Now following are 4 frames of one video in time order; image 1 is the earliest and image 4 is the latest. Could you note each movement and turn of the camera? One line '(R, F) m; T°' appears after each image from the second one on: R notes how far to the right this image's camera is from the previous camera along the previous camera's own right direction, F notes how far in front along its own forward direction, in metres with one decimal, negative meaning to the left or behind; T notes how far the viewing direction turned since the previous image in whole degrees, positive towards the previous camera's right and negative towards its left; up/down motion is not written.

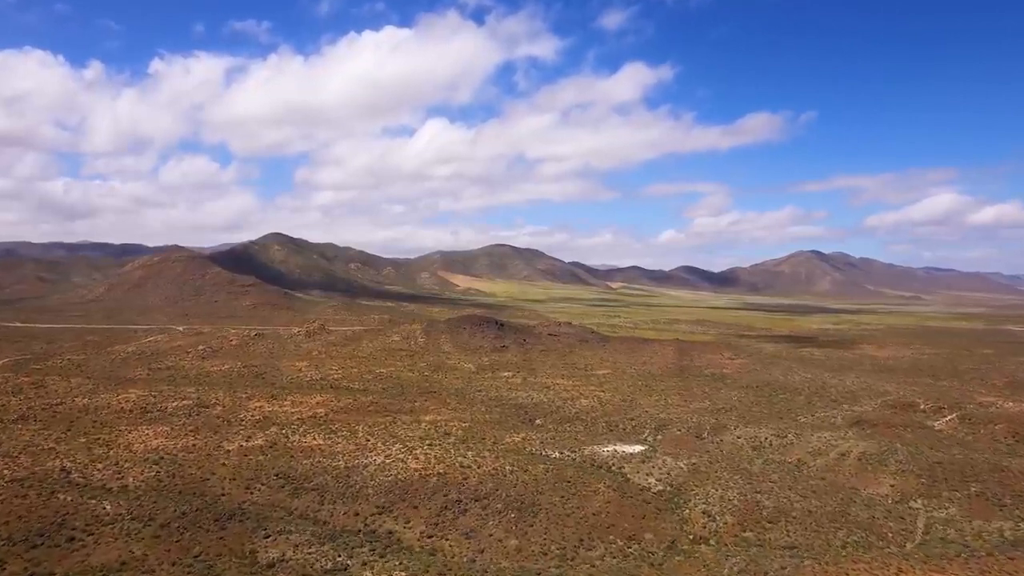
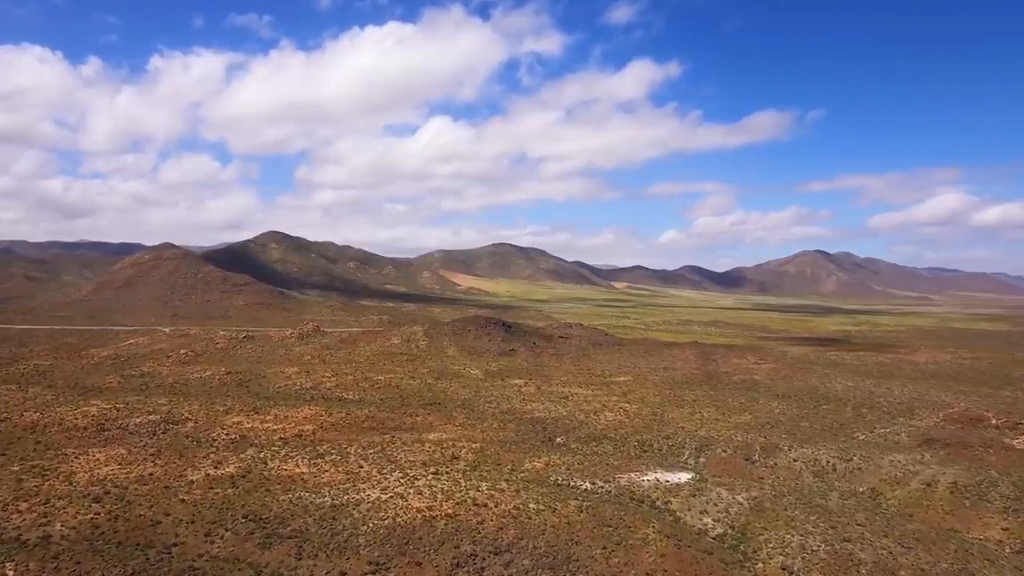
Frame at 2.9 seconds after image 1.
(-0.9, +5.5) m; 0°
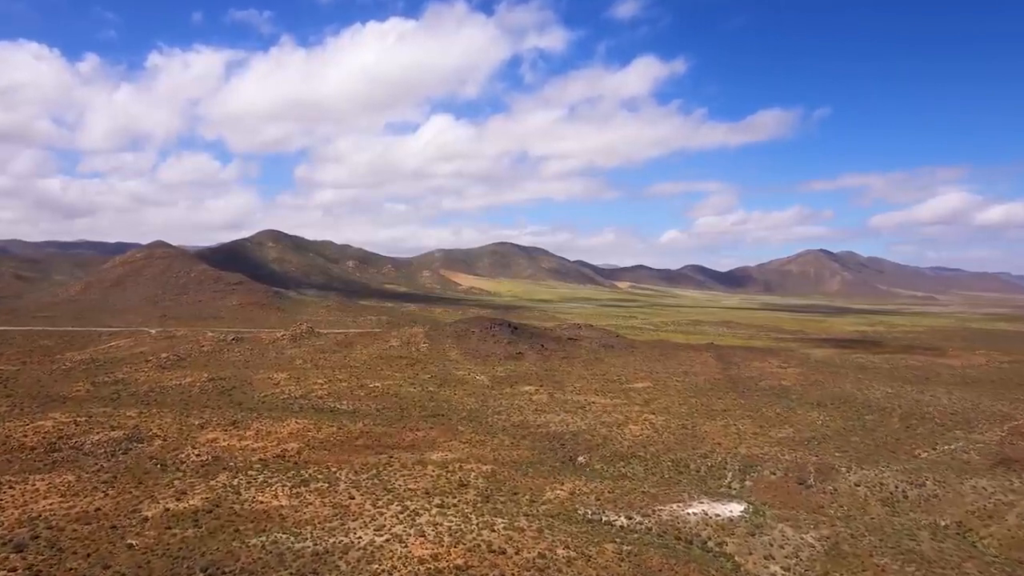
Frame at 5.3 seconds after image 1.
(-0.7, +4.6) m; 0°
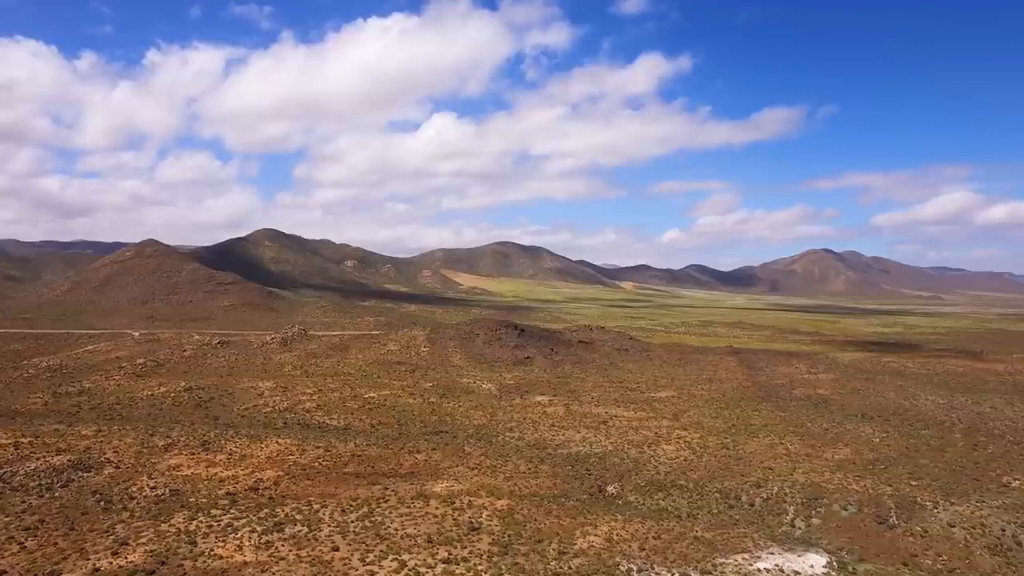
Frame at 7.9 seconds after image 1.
(-0.7, +4.9) m; 0°
